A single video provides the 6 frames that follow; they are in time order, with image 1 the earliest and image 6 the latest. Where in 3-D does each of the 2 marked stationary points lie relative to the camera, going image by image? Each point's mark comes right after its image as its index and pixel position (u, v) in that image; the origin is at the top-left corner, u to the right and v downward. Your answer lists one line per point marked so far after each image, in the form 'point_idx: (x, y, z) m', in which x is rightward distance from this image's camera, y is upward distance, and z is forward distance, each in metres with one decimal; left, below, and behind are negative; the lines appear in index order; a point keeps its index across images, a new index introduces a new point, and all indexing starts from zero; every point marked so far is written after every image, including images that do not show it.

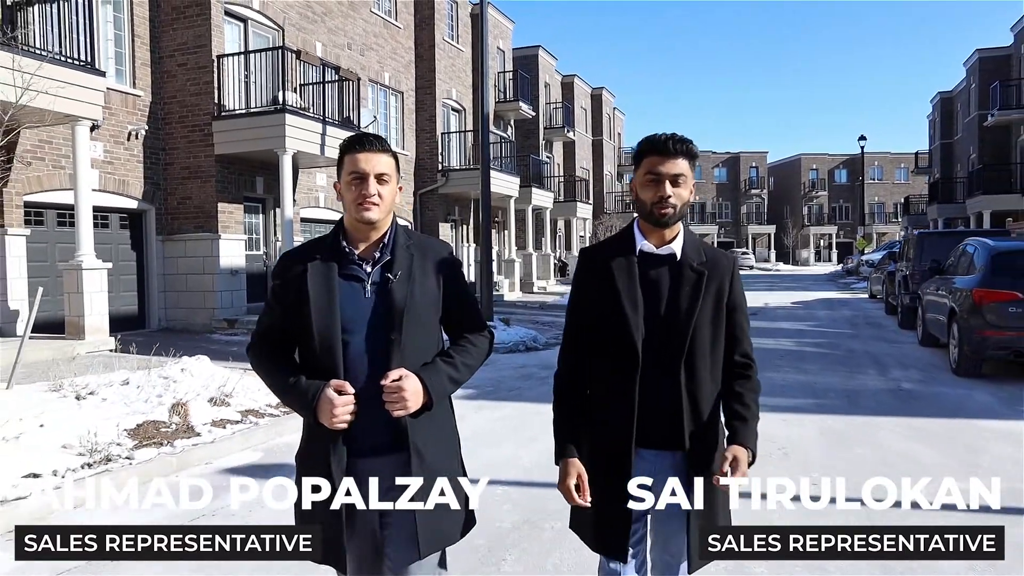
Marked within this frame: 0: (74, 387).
0: (-4.0, -0.9, +6.7) m
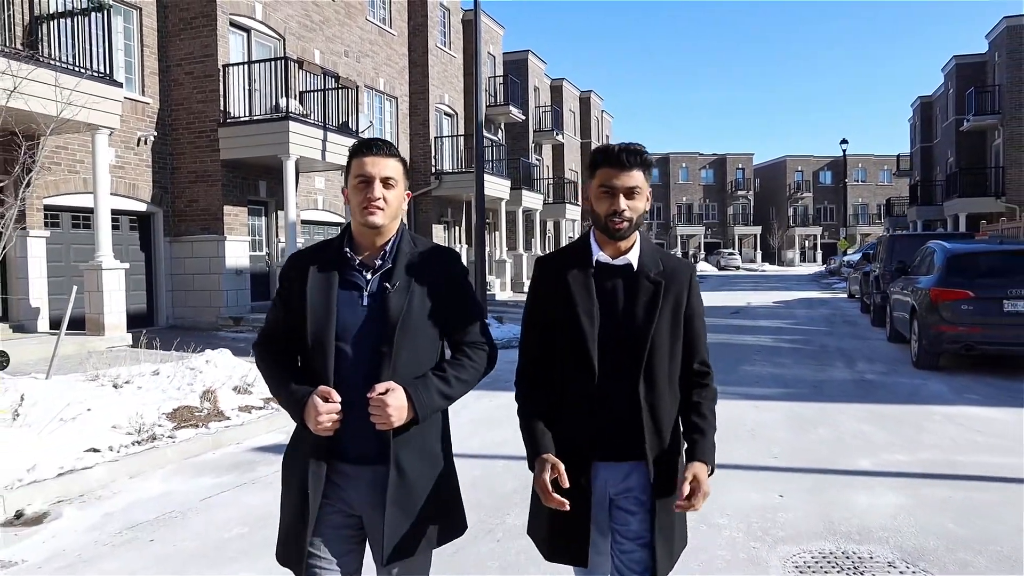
0: (-4.0, -0.9, +7.4) m
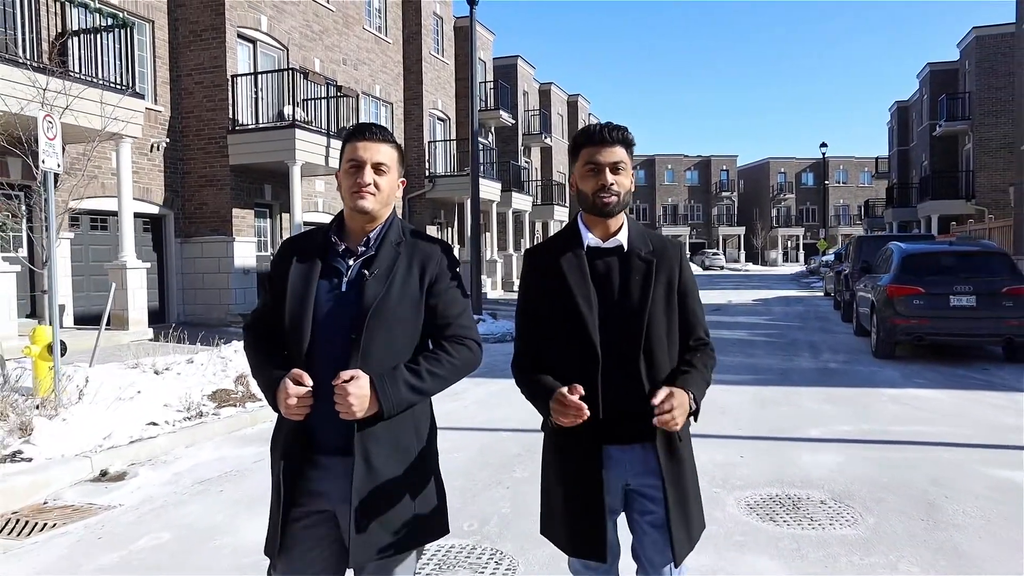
0: (-4.1, -0.9, +8.2) m
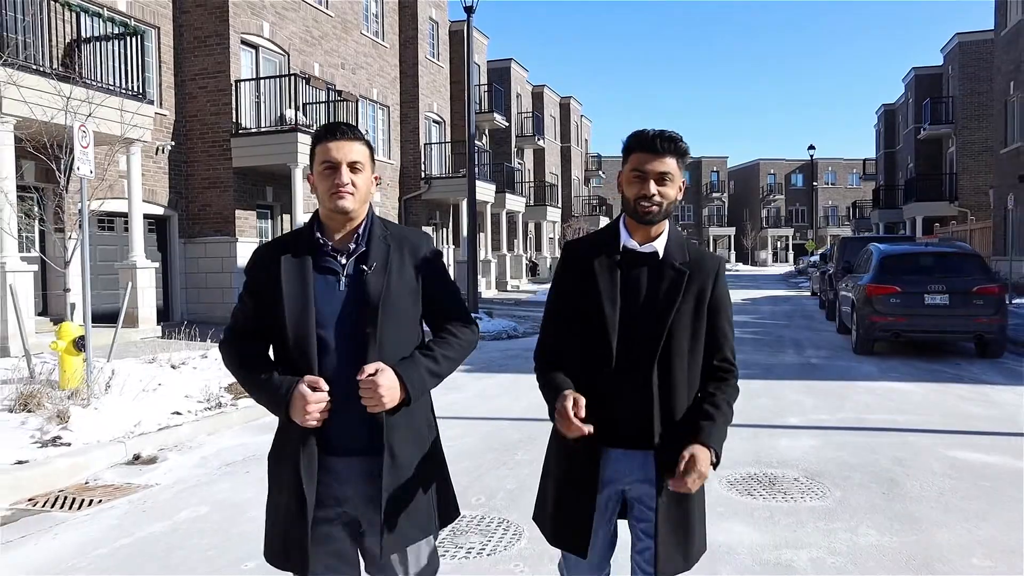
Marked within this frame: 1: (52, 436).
0: (-4.1, -0.8, +8.6) m
1: (-3.6, -1.2, +5.7) m
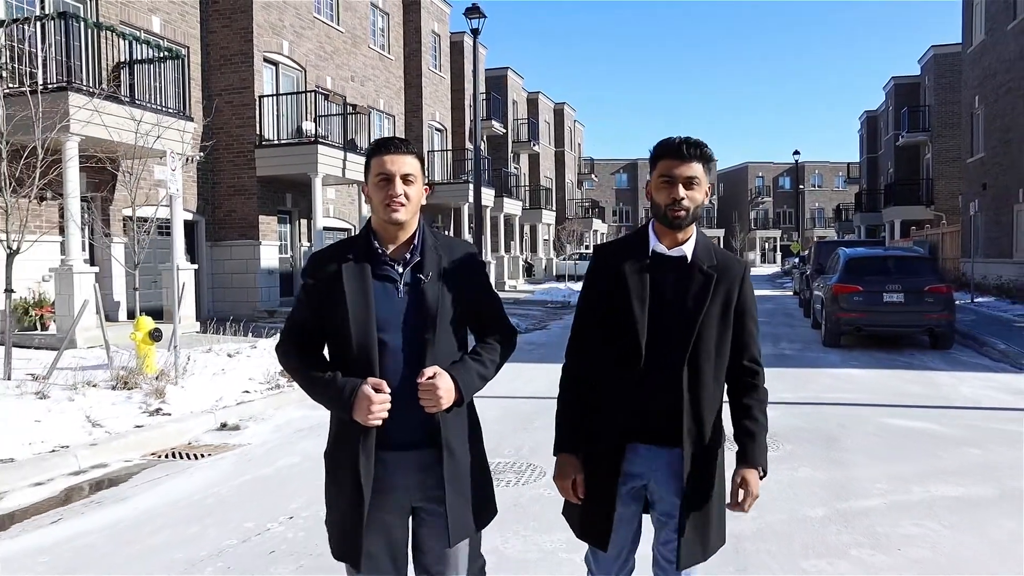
0: (-3.9, -0.8, +9.9) m
1: (-3.5, -1.2, +7.0) m
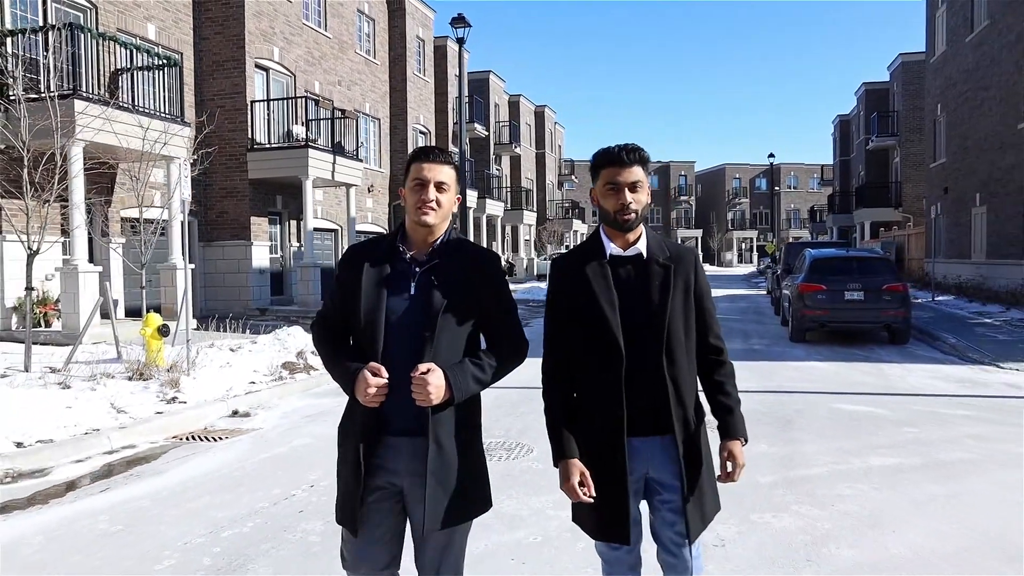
0: (-4.1, -0.8, +10.5) m
1: (-3.6, -1.1, +7.6) m
